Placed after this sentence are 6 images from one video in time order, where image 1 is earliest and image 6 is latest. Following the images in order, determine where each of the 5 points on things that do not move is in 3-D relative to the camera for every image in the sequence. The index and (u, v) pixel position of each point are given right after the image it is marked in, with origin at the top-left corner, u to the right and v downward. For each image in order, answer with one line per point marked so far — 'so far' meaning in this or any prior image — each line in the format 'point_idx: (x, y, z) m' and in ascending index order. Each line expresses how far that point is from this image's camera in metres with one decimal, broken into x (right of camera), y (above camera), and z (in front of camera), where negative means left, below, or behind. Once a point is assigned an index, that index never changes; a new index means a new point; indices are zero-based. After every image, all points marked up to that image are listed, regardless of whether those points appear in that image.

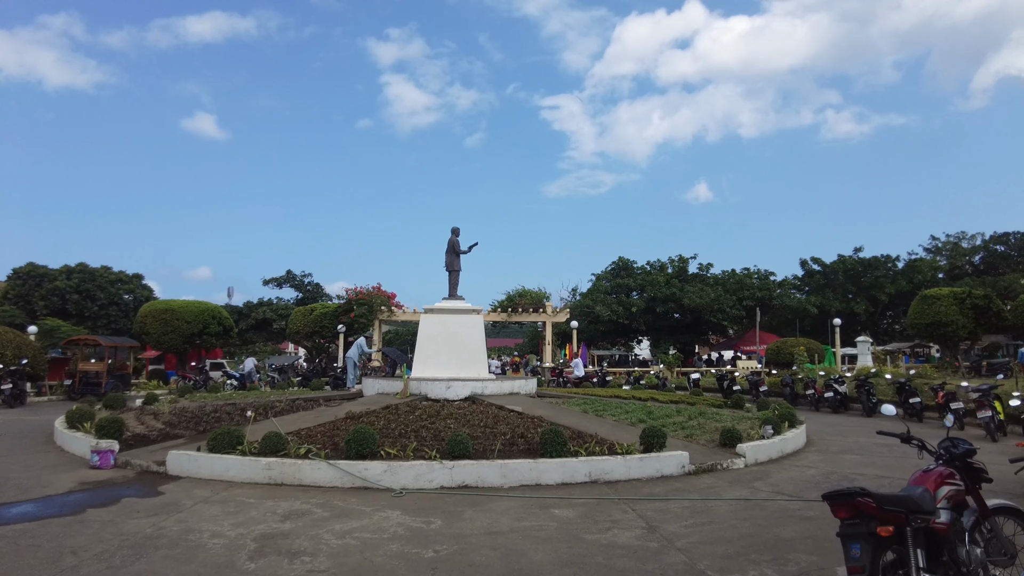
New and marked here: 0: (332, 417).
0: (-2.7, -2.0, +9.4) m
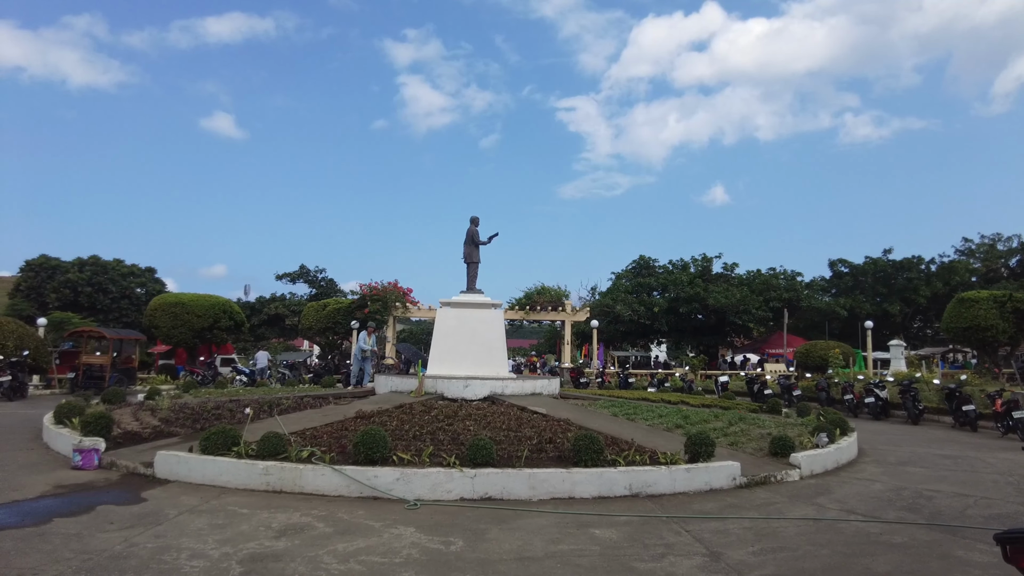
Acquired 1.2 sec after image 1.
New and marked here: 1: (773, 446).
0: (-2.4, -1.8, +8.6) m
1: (+3.2, -1.9, +7.6) m
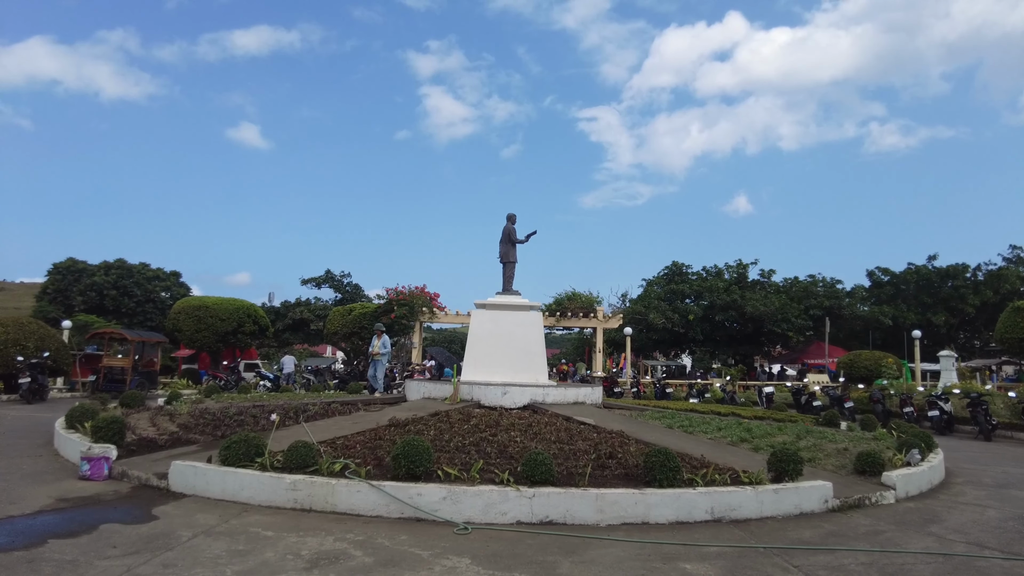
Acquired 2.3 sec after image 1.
0: (-1.8, -1.8, +7.9) m
1: (+3.8, -1.9, +6.7) m
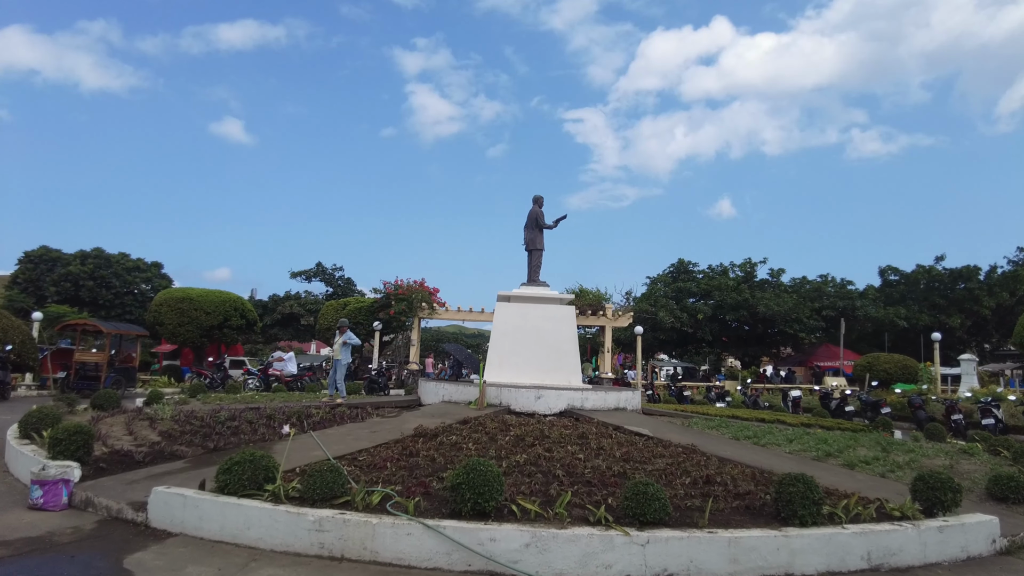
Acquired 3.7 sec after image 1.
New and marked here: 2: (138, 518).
0: (-1.2, -1.6, +6.6) m
1: (+4.3, -1.8, +5.5) m
2: (-2.5, -1.6, +4.2) m
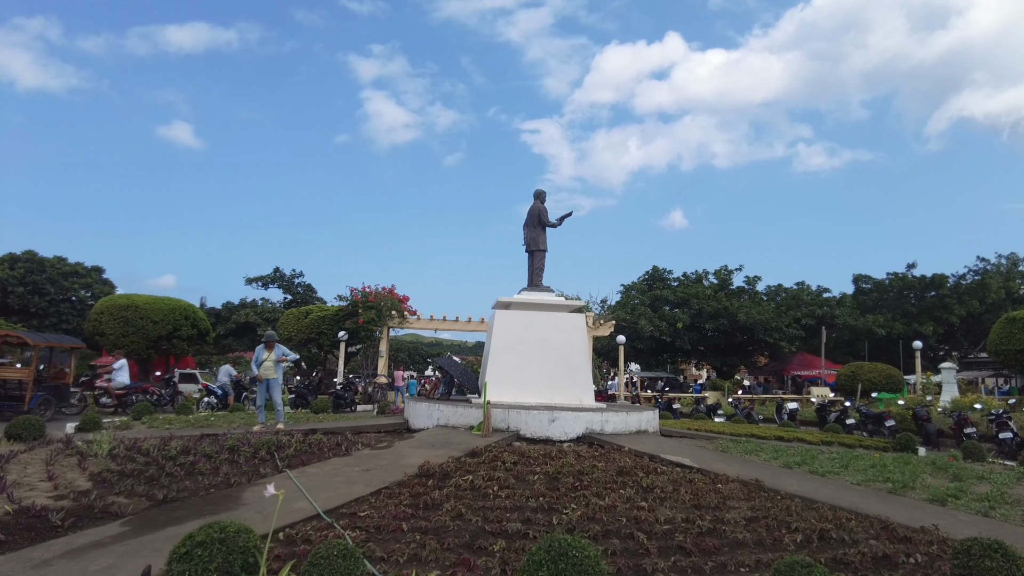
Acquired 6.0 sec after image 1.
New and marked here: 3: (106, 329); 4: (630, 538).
0: (-1.0, -1.6, +5.3) m
1: (+4.6, -1.8, +4.5) m
2: (-2.1, -1.5, +2.8) m
3: (-12.3, -1.2, +18.8) m
4: (+0.7, -1.5, +3.7) m
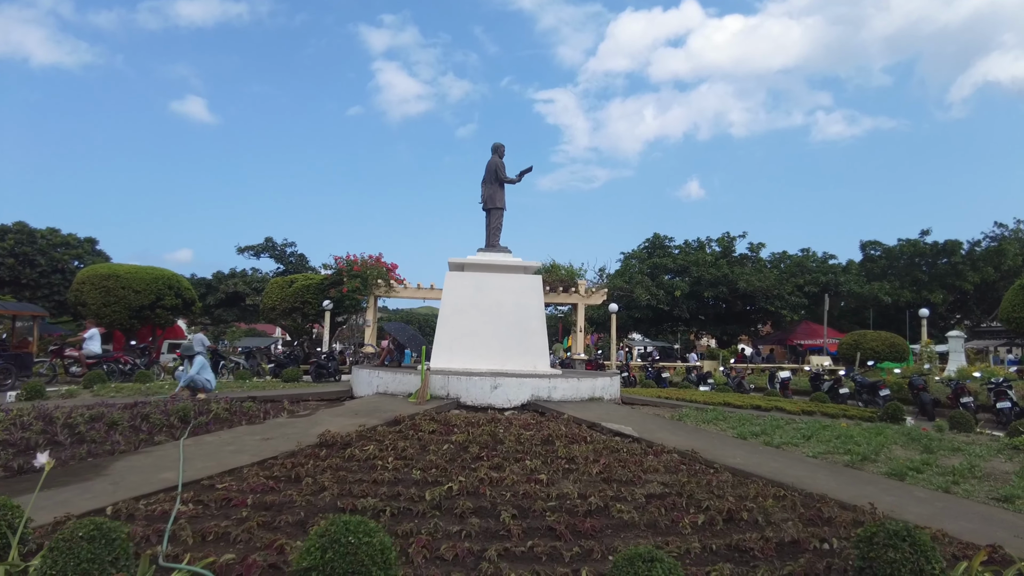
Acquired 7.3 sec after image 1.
0: (-1.7, -1.2, +4.8) m
1: (+3.9, -1.4, +3.9) m
2: (-2.9, -1.3, +2.3) m
3: (-12.7, -0.3, +18.6) m
4: (-0.1, -1.1, +3.2) m
